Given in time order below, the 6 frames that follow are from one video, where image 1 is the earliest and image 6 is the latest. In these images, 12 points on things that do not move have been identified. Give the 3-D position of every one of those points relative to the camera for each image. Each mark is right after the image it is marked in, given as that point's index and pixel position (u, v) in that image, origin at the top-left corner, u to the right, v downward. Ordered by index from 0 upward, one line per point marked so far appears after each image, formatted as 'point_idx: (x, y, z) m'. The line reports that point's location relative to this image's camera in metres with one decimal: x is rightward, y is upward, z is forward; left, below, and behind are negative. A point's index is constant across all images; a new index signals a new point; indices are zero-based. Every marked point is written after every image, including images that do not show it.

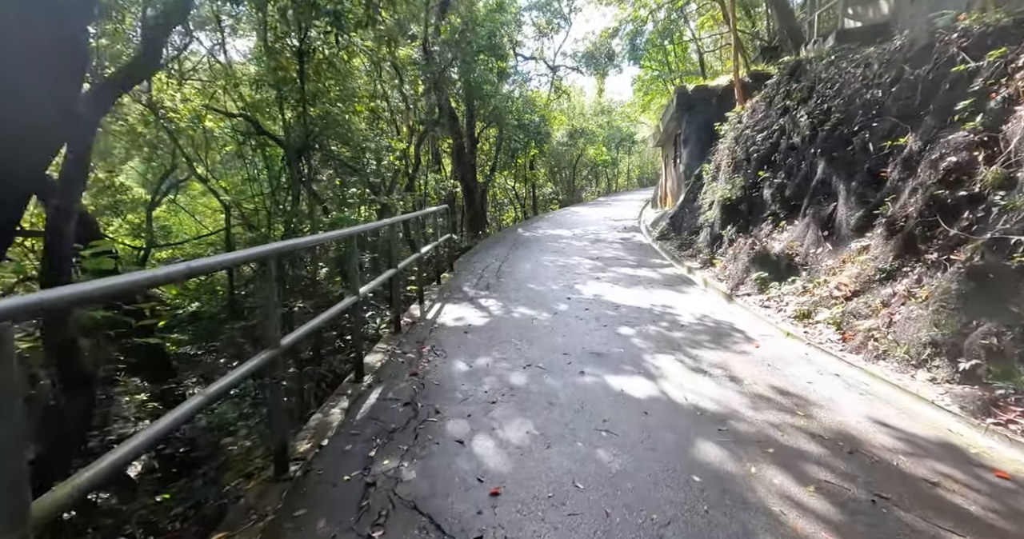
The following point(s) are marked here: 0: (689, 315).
0: (+1.9, -0.5, +5.0) m
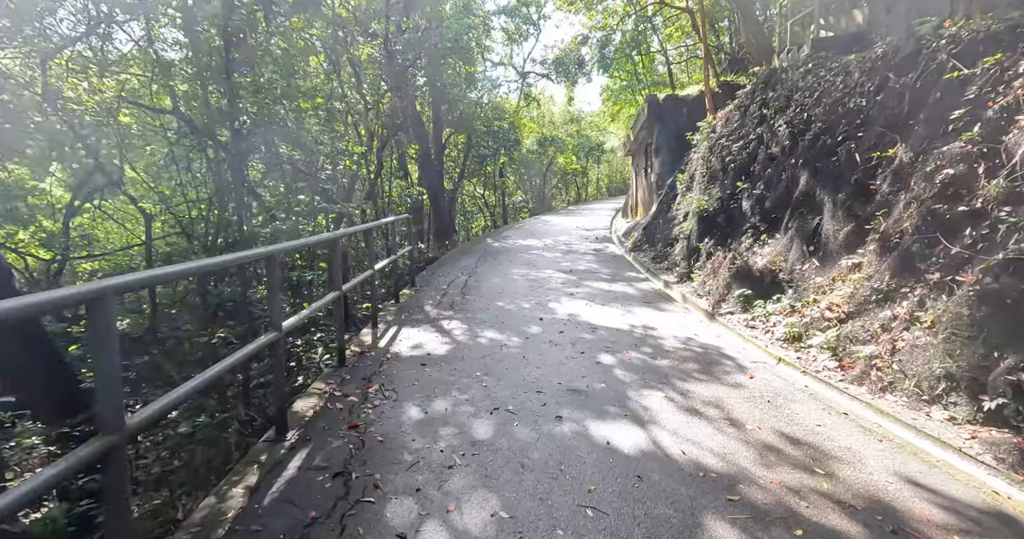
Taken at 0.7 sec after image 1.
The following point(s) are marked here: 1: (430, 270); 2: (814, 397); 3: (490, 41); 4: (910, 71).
0: (+1.5, -0.7, +4.5) m
1: (-1.5, 0.0, +8.5) m
2: (+2.0, -0.9, +3.2) m
3: (-0.9, +8.8, +18.0) m
4: (+3.8, +1.9, +4.5) m
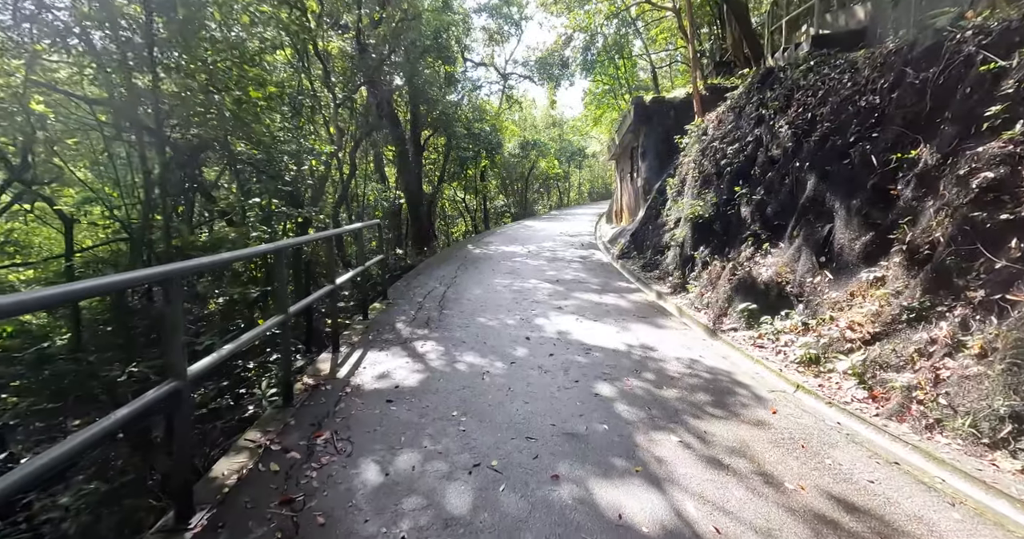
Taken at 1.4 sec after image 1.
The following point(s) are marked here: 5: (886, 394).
0: (+1.4, -0.8, +4.0) m
1: (-1.8, -0.2, +7.8) m
2: (+1.9, -1.0, +2.7) m
3: (-1.6, +8.5, +17.5) m
4: (+3.7, +1.8, +4.1) m
5: (+2.5, -0.8, +3.1) m
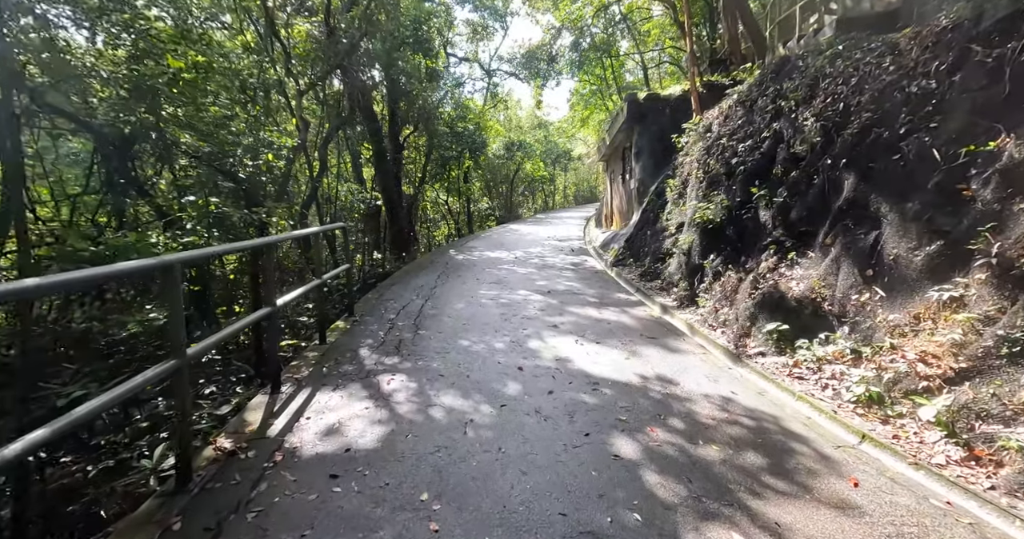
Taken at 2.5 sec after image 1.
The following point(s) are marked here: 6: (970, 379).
0: (+1.3, -0.9, +3.3) m
1: (-2.0, -0.3, +7.0) m
2: (+1.9, -1.1, +1.9) m
3: (-2.1, +8.3, +16.7) m
4: (+3.6, +1.7, +3.4) m
5: (+2.4, -0.9, +2.4) m
6: (+2.7, -0.6, +2.8) m
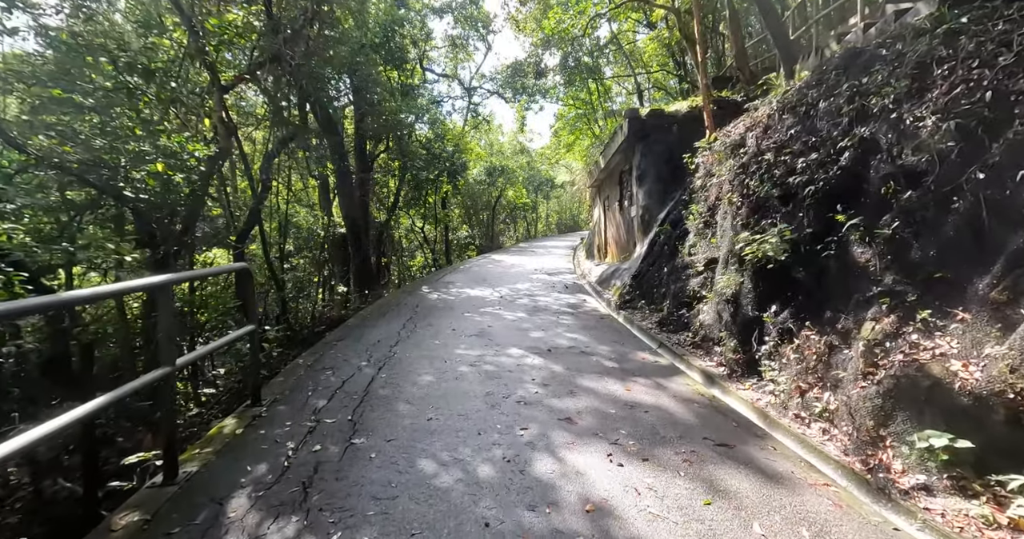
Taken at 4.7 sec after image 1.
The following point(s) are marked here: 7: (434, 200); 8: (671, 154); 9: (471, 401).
0: (+1.3, -1.3, +1.5) m
1: (-2.1, -0.9, +5.1) m
2: (+2.0, -1.4, +0.2) m
3: (-2.6, +7.2, +15.3) m
4: (+3.6, +1.3, +1.9) m
5: (+2.5, -1.2, +0.7) m
6: (+2.7, -1.0, +1.1) m
7: (-3.2, +2.7, +18.9) m
8: (+3.3, +2.4, +9.6) m
9: (-0.4, -1.0, +3.6) m
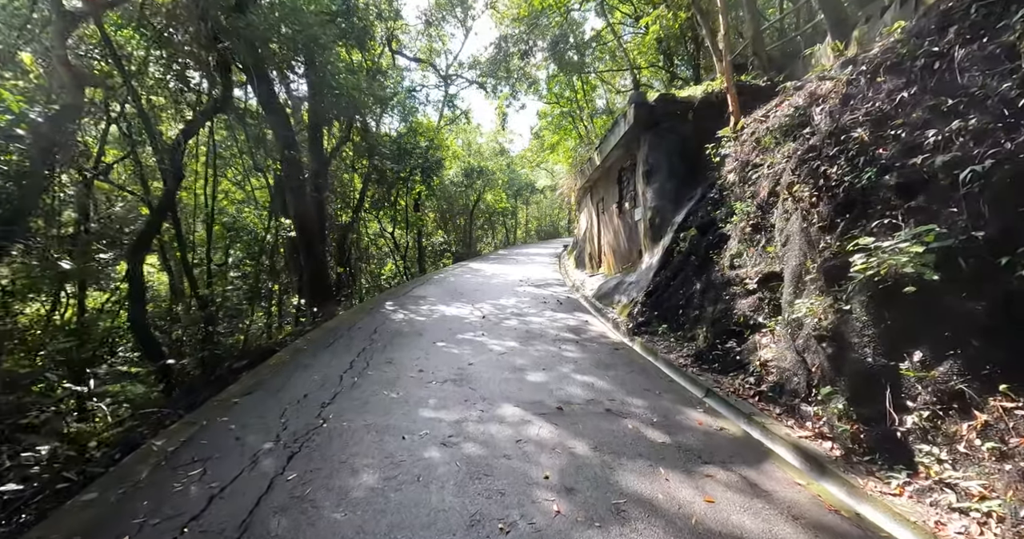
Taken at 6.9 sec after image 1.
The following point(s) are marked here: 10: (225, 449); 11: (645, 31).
0: (+1.5, -1.4, -0.2) m
1: (-2.1, -1.0, +3.2) m
2: (+2.2, -1.5, -1.5) m
3: (-3.1, +6.9, +13.5) m
4: (+3.8, +1.2, +0.4) m
5: (+2.7, -1.3, -1.0) m
6: (+2.9, -1.1, -0.6) m
7: (-3.9, +2.4, +17.0) m
8: (+3.0, +2.1, +8.0) m
9: (-0.3, -1.2, +1.9) m
10: (-1.8, -1.1, +2.8) m
11: (+4.7, +8.3, +16.3) m
